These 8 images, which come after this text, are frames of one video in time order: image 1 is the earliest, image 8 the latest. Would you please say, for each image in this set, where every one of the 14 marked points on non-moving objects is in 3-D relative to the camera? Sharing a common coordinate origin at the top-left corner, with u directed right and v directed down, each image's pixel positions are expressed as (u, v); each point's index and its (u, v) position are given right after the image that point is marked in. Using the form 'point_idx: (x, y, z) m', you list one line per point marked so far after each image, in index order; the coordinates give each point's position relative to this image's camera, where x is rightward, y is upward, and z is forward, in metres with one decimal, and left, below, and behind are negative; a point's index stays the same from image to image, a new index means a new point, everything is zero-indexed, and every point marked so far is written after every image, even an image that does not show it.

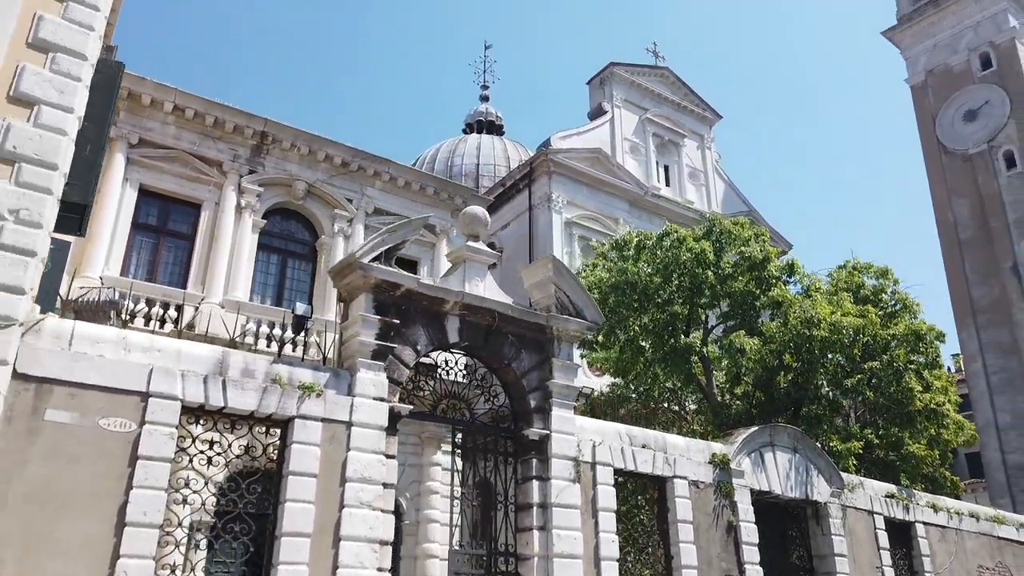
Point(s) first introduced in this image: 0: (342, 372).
0: (-1.8, -0.9, +8.5) m
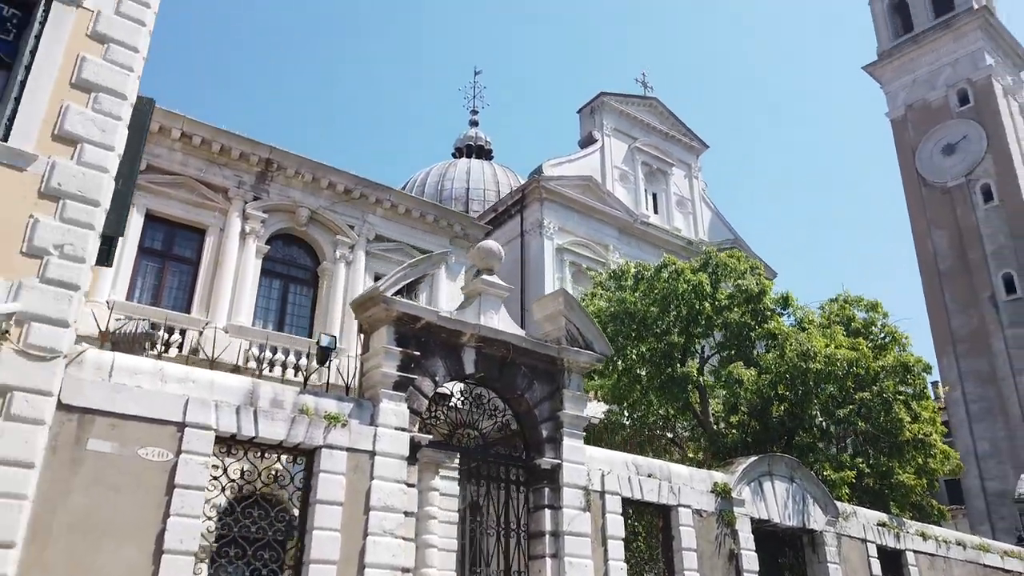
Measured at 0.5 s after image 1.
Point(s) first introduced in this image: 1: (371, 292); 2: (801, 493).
0: (-1.6, -1.3, +8.8) m
1: (-1.6, 0.0, +9.1) m
2: (+4.5, -3.2, +12.4) m
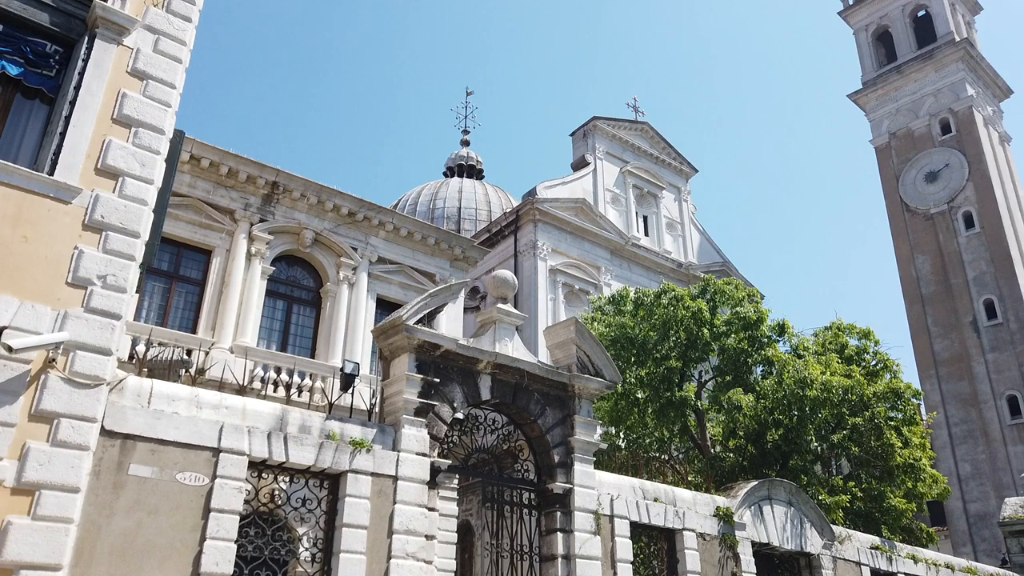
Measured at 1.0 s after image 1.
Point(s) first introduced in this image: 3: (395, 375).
0: (-1.4, -1.6, +9.1) m
1: (-1.4, -0.4, +9.5) m
2: (+4.6, -3.7, +12.8) m
3: (-1.4, -1.0, +9.4) m
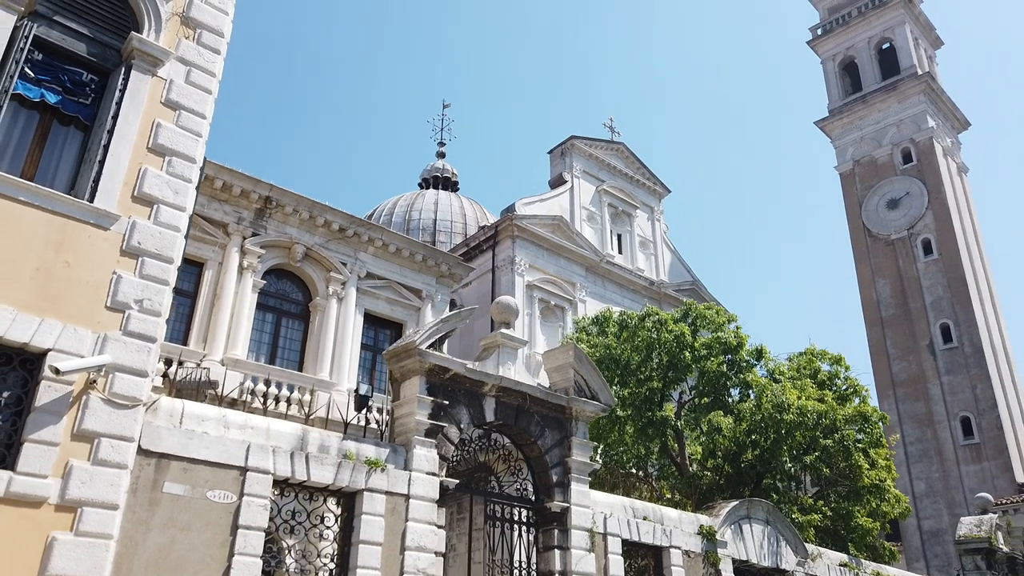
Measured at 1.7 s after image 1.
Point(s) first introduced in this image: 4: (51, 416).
0: (-1.4, -1.9, +9.5) m
1: (-1.3, -0.7, +9.9) m
2: (+4.4, -4.2, +13.4) m
3: (-1.3, -1.3, +9.9) m
4: (-4.1, -1.1, +7.1) m
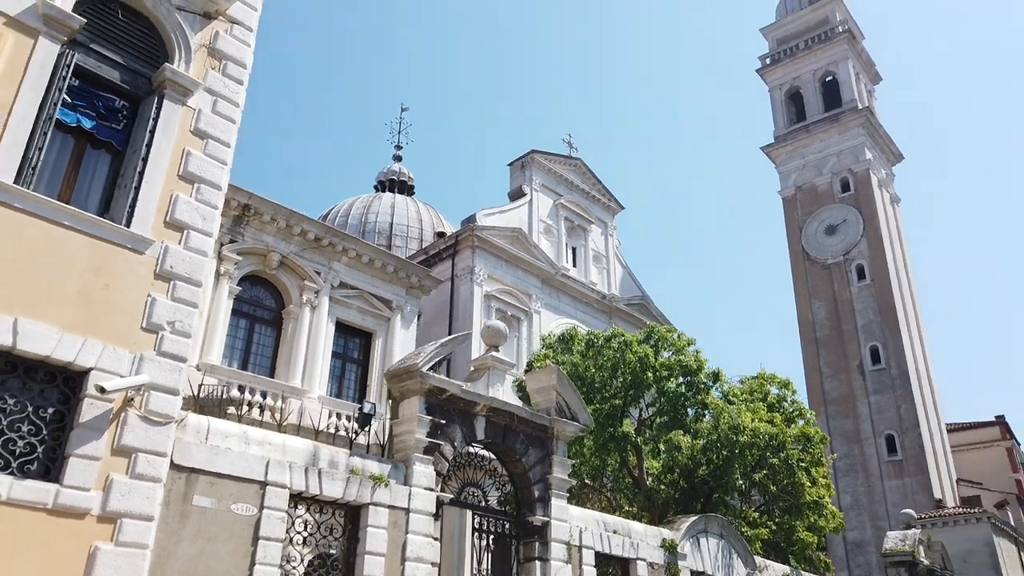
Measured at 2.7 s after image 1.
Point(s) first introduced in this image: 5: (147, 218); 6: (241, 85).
0: (-1.4, -2.2, +10.1) m
1: (-1.4, -1.0, +10.5) m
2: (+3.9, -4.7, +14.5) m
3: (-1.4, -1.7, +10.5) m
4: (-3.9, -1.4, +7.5) m
5: (-3.9, +0.8, +8.6) m
6: (-3.4, +2.6, +10.1) m
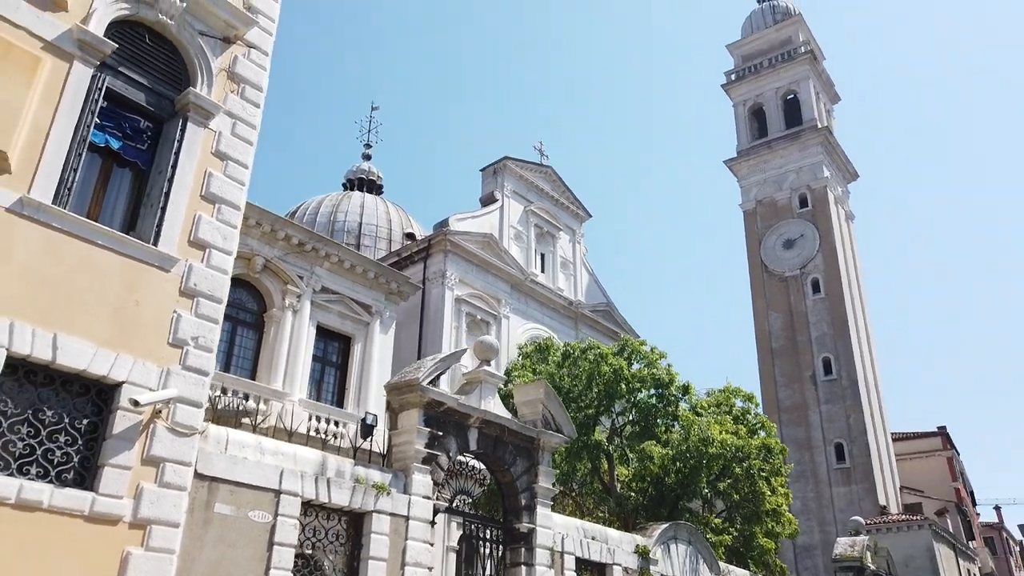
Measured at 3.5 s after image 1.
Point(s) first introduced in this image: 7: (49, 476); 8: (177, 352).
0: (-1.5, -2.5, +10.7) m
1: (-1.4, -1.3, +11.1) m
2: (+3.5, -5.1, +15.4) m
3: (-1.5, -1.9, +11.1) m
4: (-3.8, -1.5, +7.9) m
5: (-3.8, +0.6, +9.0) m
6: (-3.4, +2.4, +10.5) m
7: (-4.4, -1.8, +7.5) m
8: (-3.6, -0.7, +8.6) m
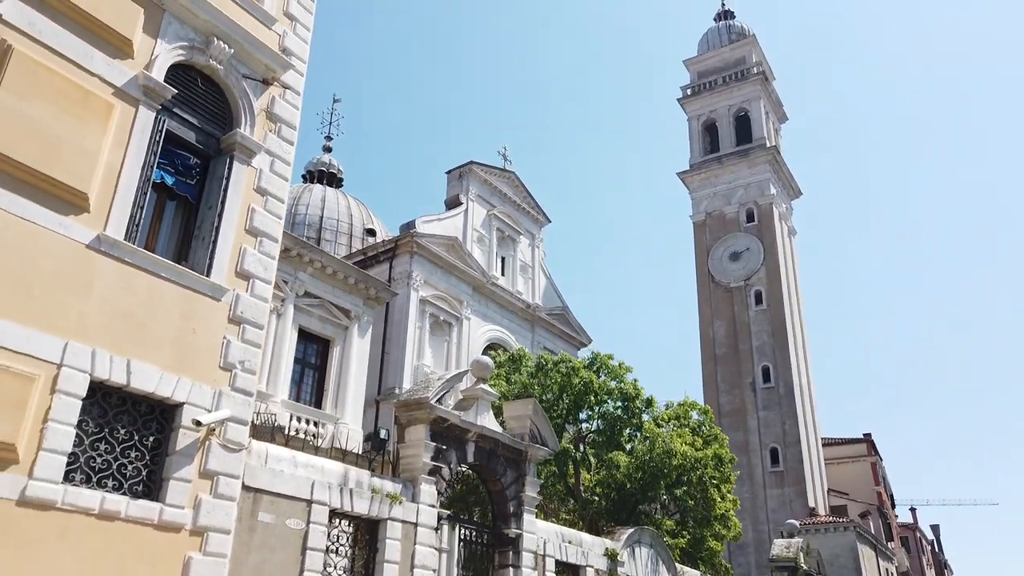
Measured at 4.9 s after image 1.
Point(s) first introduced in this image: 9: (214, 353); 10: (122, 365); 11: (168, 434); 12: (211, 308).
0: (-1.5, -2.9, +11.8) m
1: (-1.4, -1.7, +12.2) m
2: (+3.0, -5.7, +16.8) m
3: (-1.5, -2.3, +12.1) m
4: (-3.6, -1.9, +8.8) m
5: (-3.6, +0.2, +9.9) m
6: (-3.2, +2.0, +11.4) m
7: (-4.1, -2.1, +8.4) m
8: (-3.4, -1.0, +9.6) m
9: (-3.6, -0.8, +9.5) m
10: (-4.2, -0.8, +8.5) m
11: (-3.8, -1.6, +8.9) m
12: (-3.6, -0.2, +9.6) m
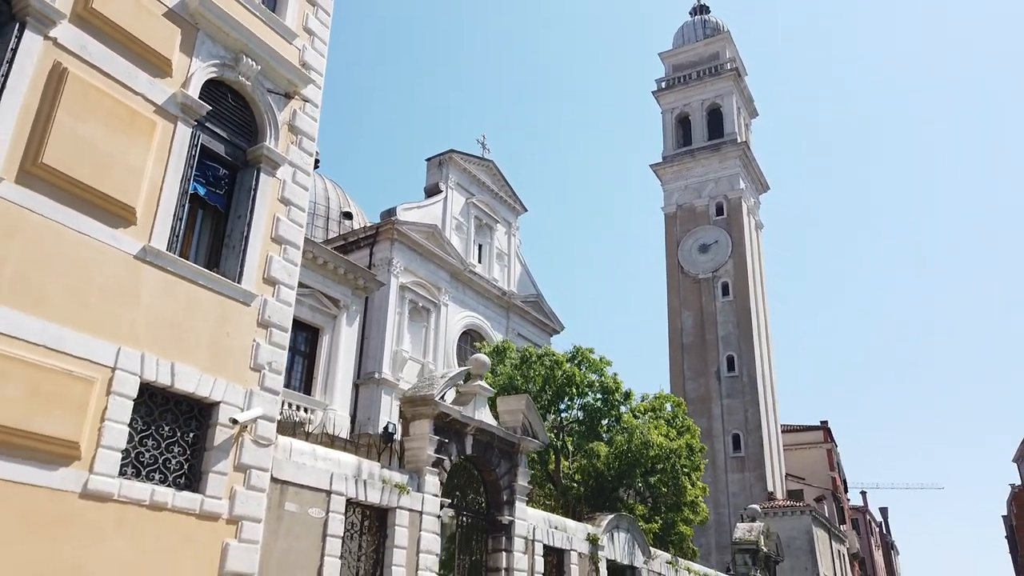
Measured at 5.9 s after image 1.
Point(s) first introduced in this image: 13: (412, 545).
0: (-1.6, -3.0, +12.7) m
1: (-1.5, -1.8, +13.0) m
2: (+2.7, -5.7, +18.0) m
3: (-1.5, -2.4, +13.0) m
4: (-3.5, -2.0, +9.6) m
5: (-3.5, +0.2, +10.6) m
6: (-3.0, +2.0, +12.1) m
7: (-4.0, -2.2, +9.1) m
8: (-3.3, -1.1, +10.3) m
9: (-3.4, -0.9, +10.2) m
10: (-4.0, -0.9, +9.2) m
11: (-3.7, -1.7, +9.6) m
12: (-3.5, -0.3, +10.3) m
13: (-1.5, -3.9, +12.2) m
